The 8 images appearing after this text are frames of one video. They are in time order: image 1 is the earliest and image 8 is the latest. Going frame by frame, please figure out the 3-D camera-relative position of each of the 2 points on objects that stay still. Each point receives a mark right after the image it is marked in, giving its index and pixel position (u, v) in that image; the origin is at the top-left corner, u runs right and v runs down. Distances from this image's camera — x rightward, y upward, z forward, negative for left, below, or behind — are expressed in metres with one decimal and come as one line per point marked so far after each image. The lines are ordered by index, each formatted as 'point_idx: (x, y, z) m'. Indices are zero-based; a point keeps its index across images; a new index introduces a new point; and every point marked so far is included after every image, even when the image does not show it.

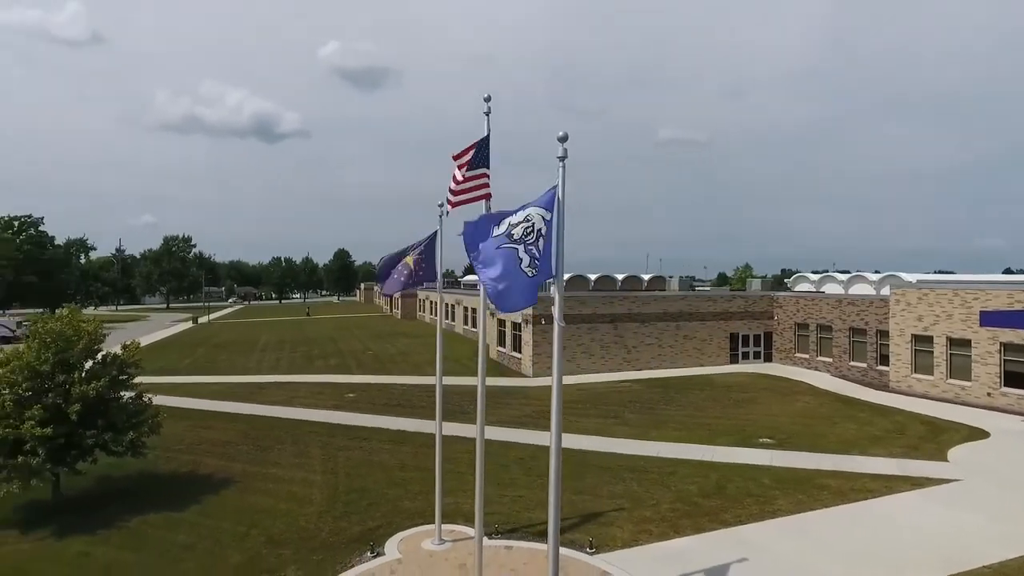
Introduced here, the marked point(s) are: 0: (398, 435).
0: (-3.4, -4.4, +18.8) m
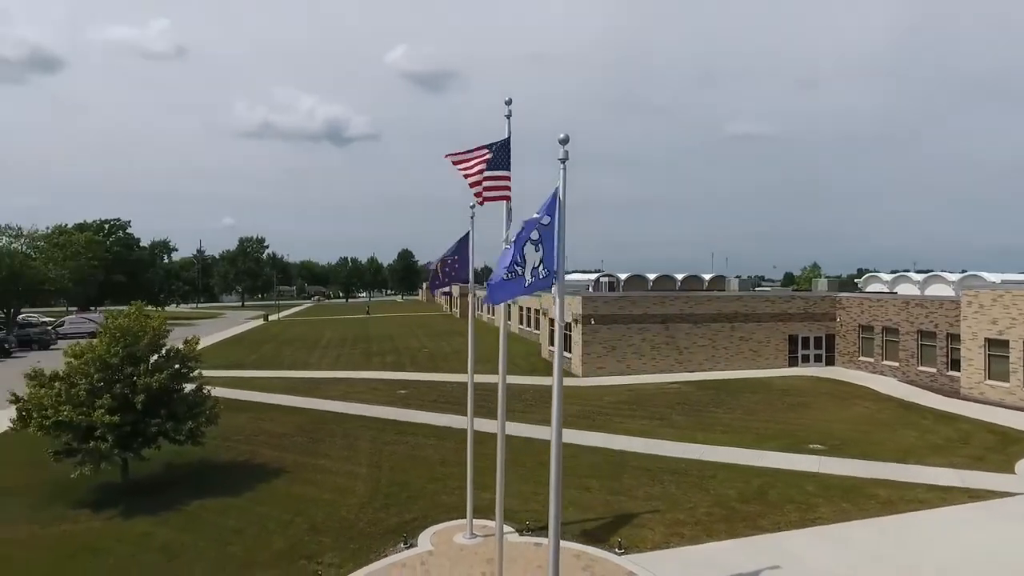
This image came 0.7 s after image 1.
0: (-2.1, -4.3, +19.2) m
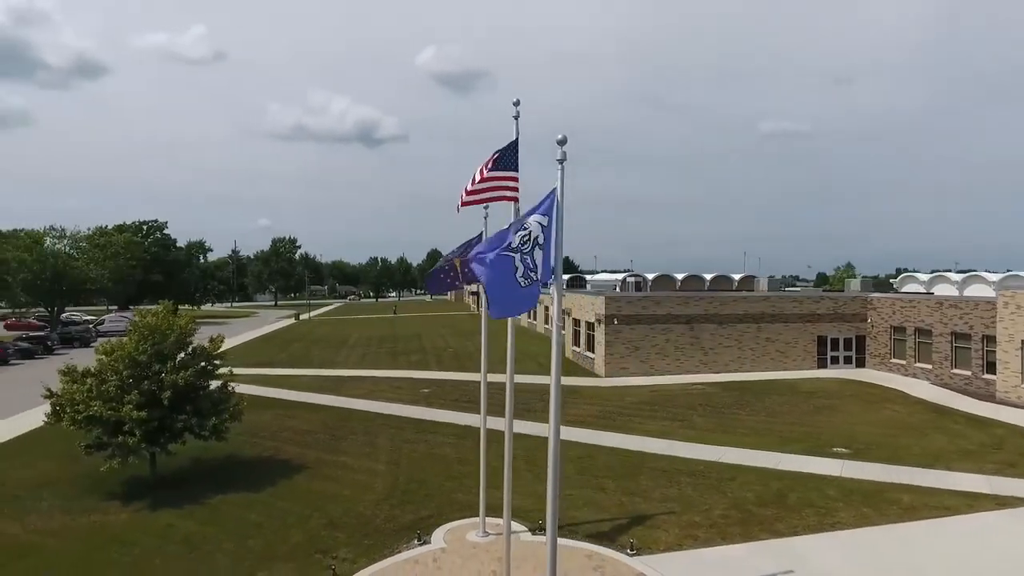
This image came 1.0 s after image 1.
0: (-1.5, -4.3, +19.3) m
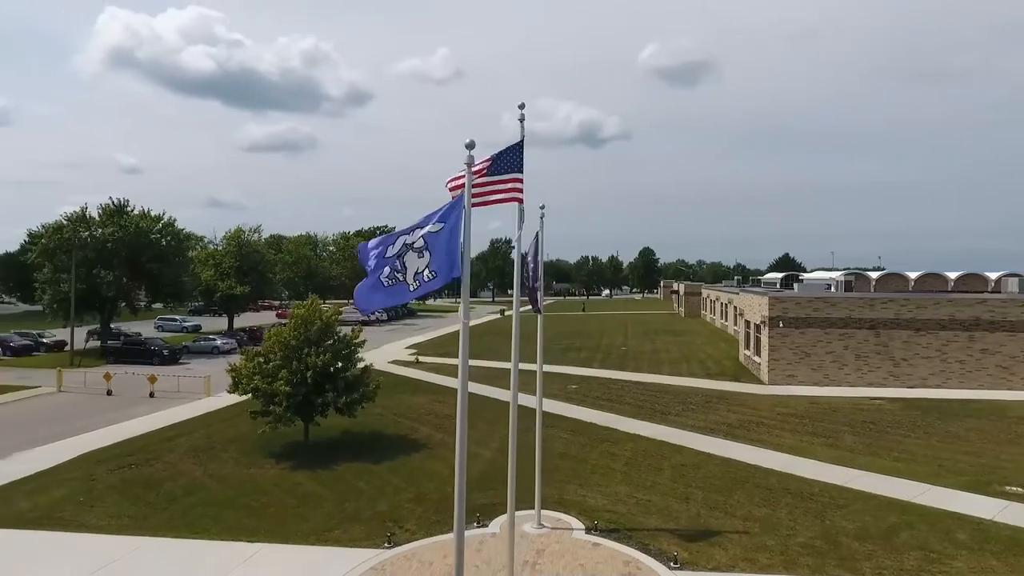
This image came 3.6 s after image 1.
0: (+2.2, -4.3, +19.5) m
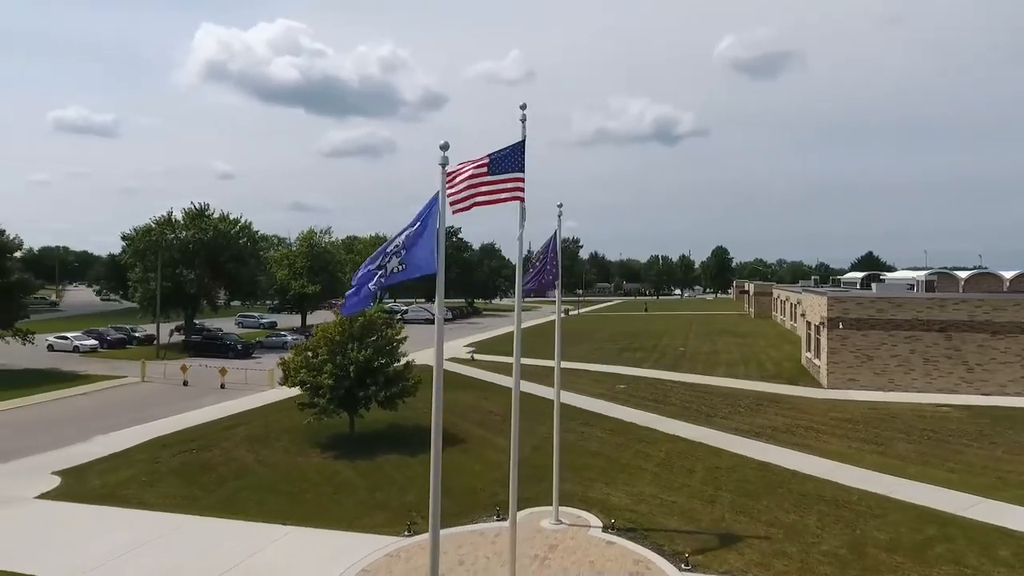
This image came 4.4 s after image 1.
0: (+3.4, -4.2, +19.4) m
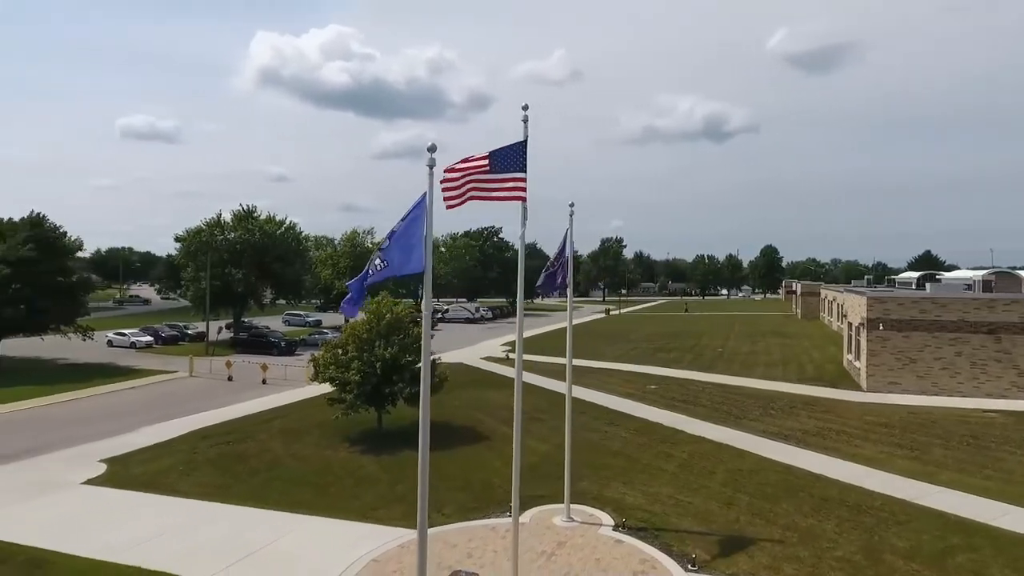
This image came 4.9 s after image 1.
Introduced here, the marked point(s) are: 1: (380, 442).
0: (+4.1, -4.2, +19.2) m
1: (-3.9, -4.5, +18.6) m
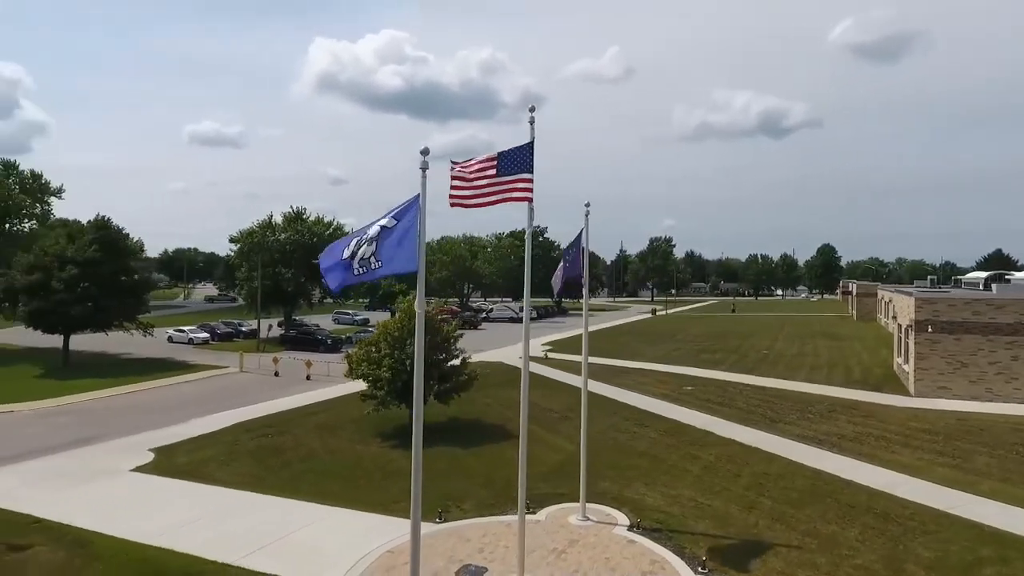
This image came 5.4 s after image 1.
0: (+5.0, -4.2, +19.0) m
1: (-3.0, -4.5, +19.1) m
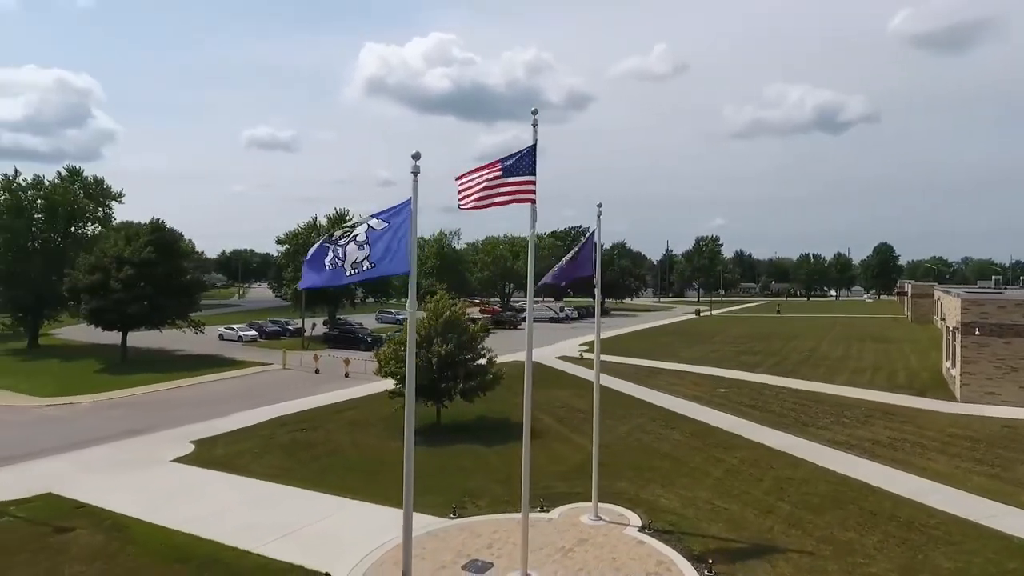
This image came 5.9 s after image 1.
0: (+5.7, -4.2, +18.7) m
1: (-2.3, -4.5, +19.4) m
